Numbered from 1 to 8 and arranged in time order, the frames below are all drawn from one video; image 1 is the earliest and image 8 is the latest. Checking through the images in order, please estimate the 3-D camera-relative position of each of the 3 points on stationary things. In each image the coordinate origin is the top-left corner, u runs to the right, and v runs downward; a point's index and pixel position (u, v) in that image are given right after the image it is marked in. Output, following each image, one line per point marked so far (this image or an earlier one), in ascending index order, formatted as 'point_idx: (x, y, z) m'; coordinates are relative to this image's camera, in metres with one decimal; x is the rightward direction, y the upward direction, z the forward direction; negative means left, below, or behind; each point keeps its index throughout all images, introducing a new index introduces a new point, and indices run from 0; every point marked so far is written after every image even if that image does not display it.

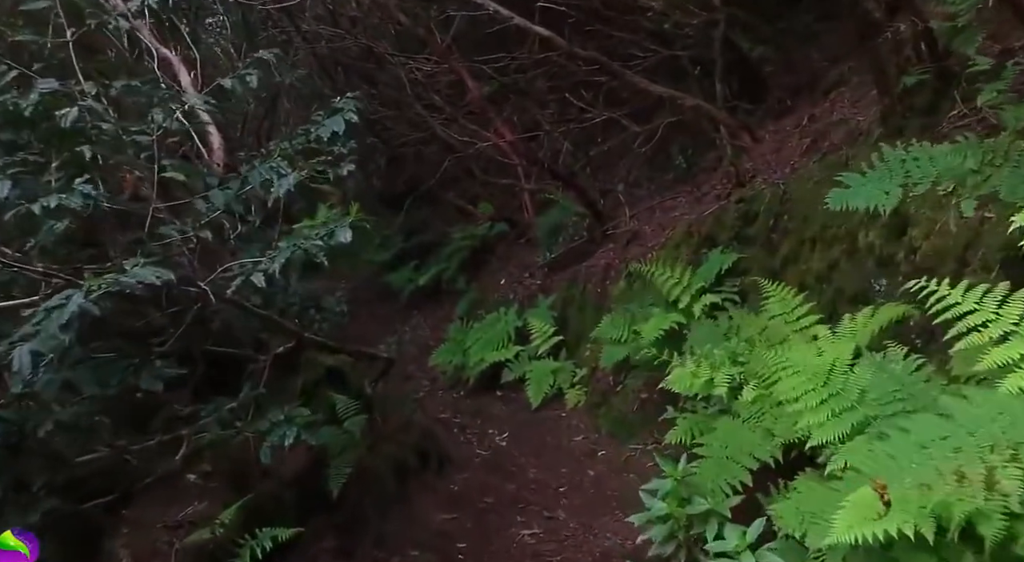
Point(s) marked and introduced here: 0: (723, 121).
0: (+2.0, +1.5, +8.3) m
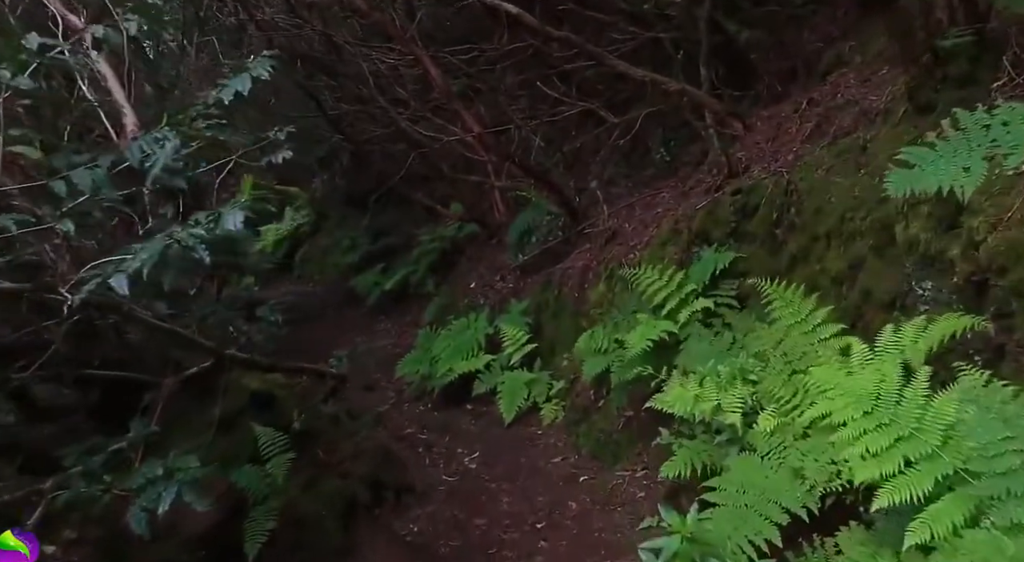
0: (+1.7, +1.5, +7.5) m
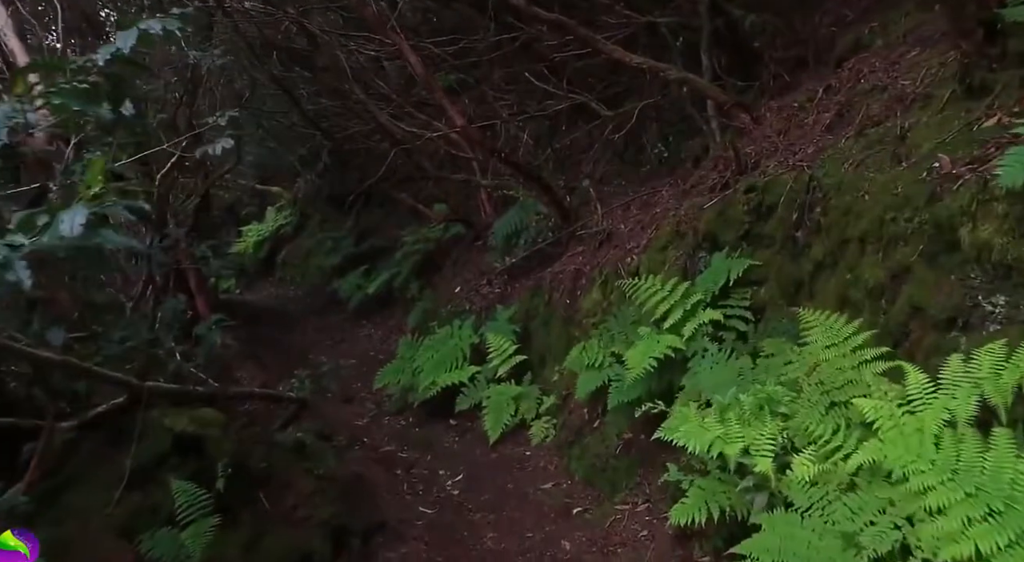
0: (+1.6, +1.4, +6.9) m
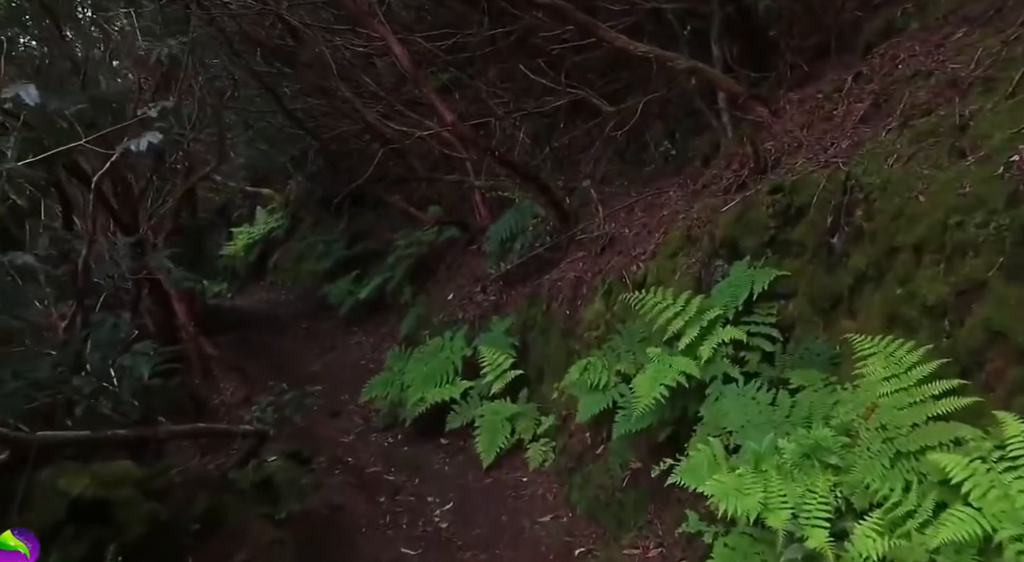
0: (+1.6, +1.3, +6.2) m
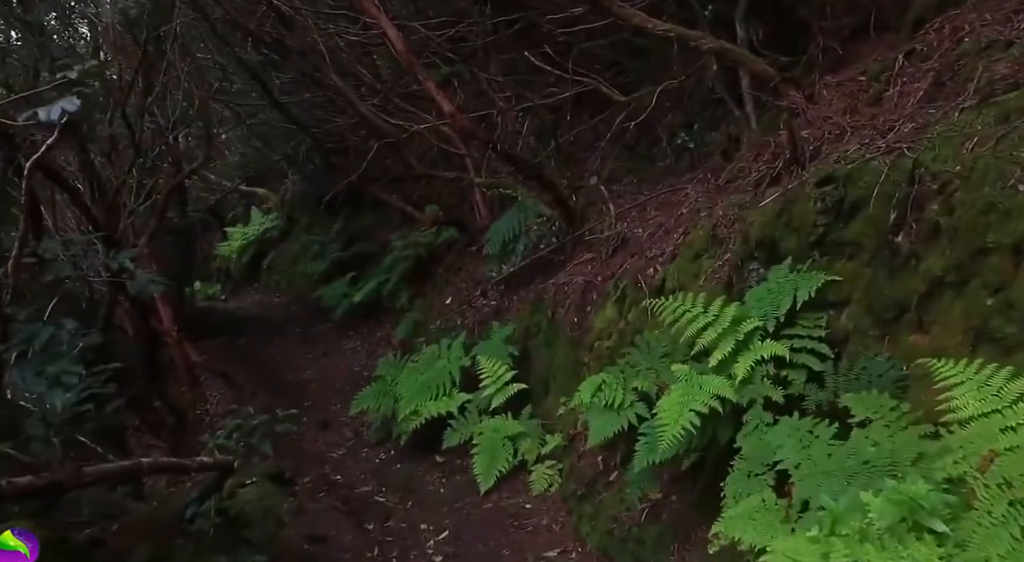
0: (+1.6, +1.3, +5.6) m
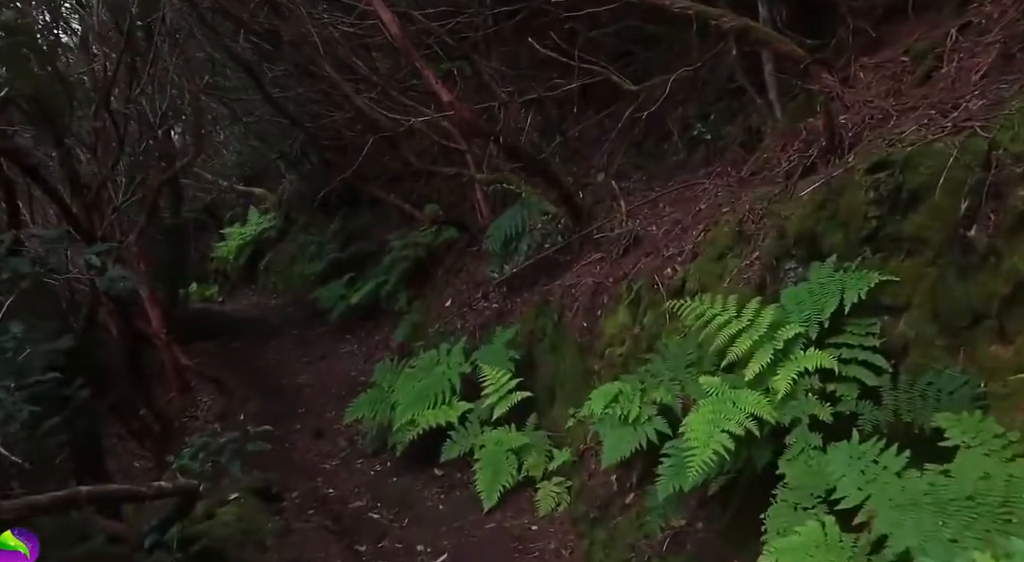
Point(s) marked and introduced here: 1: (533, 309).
0: (+1.6, +1.3, +5.1) m
1: (+0.2, -0.2, +7.0) m
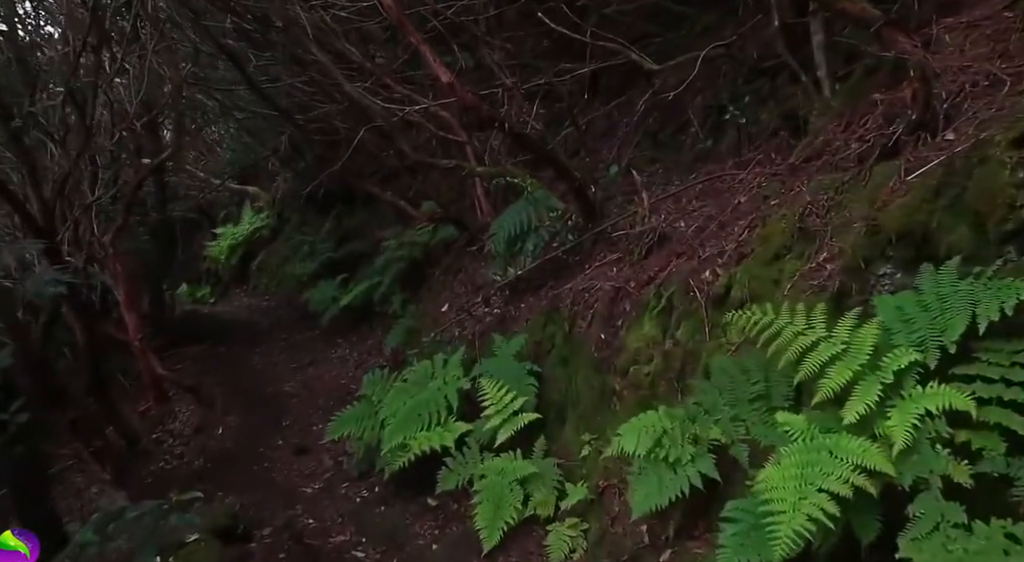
0: (+1.6, +1.3, +4.2) m
1: (+0.2, -0.3, +6.1) m
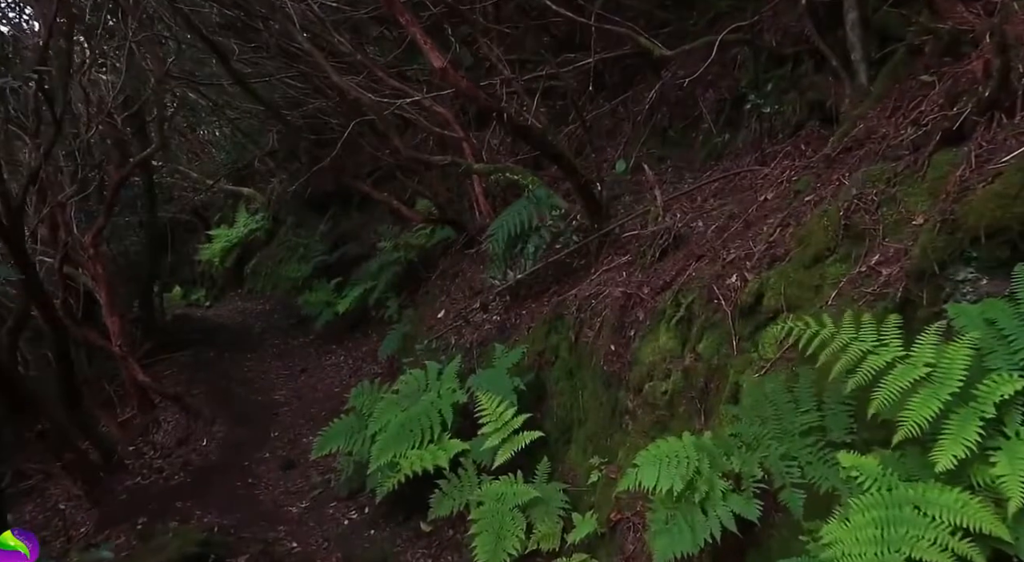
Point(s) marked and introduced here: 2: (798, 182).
0: (+1.7, +1.2, +3.7) m
1: (+0.2, -0.3, +5.5) m
2: (+1.4, +0.5, +4.4) m
